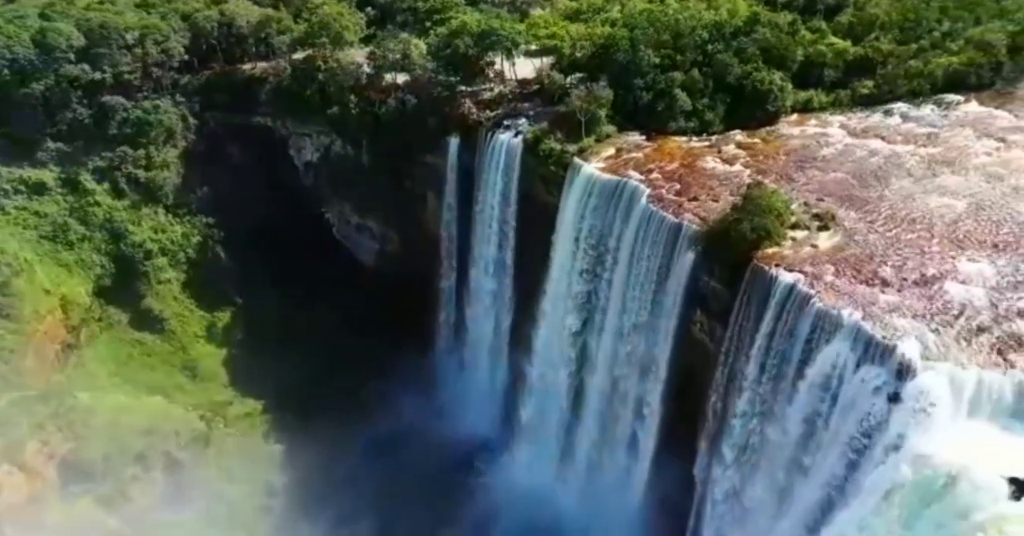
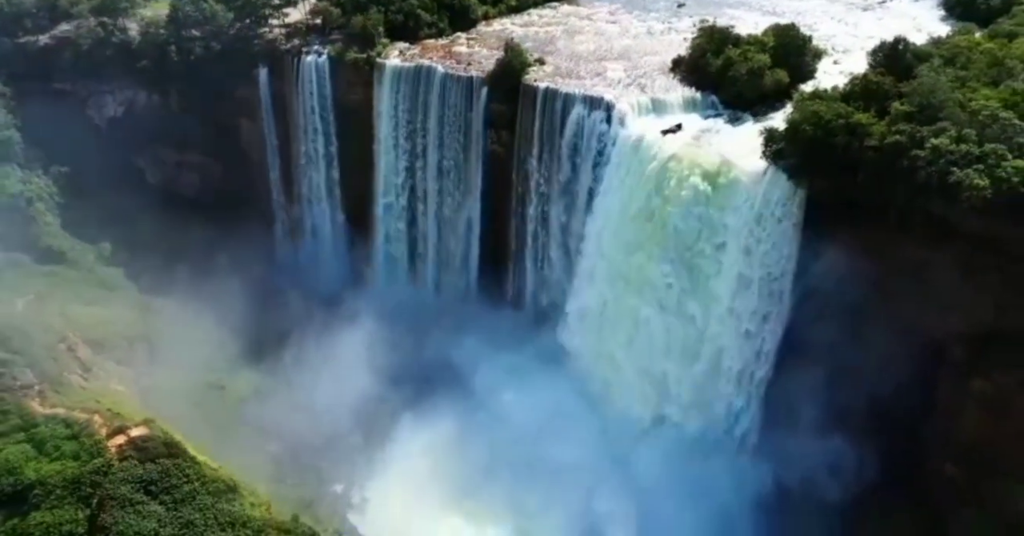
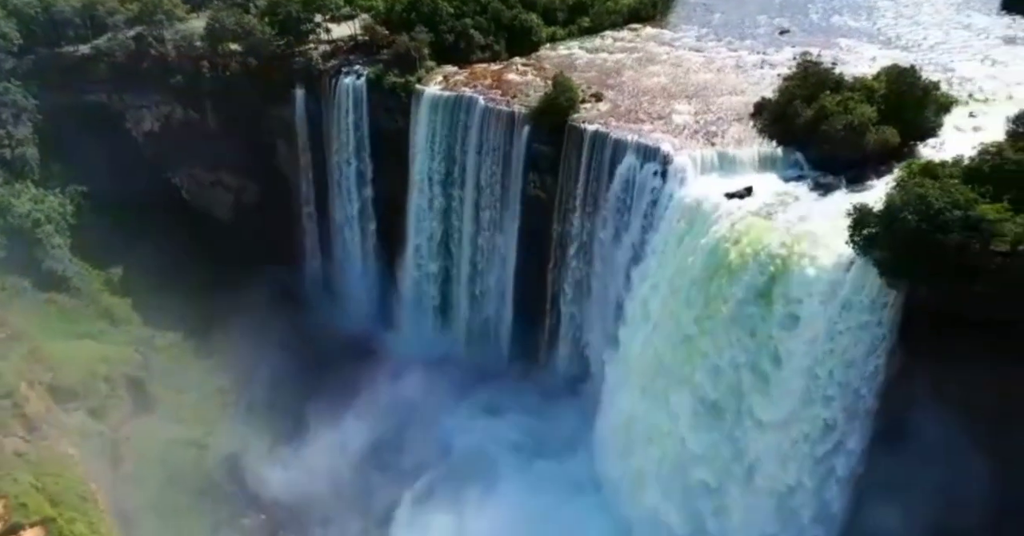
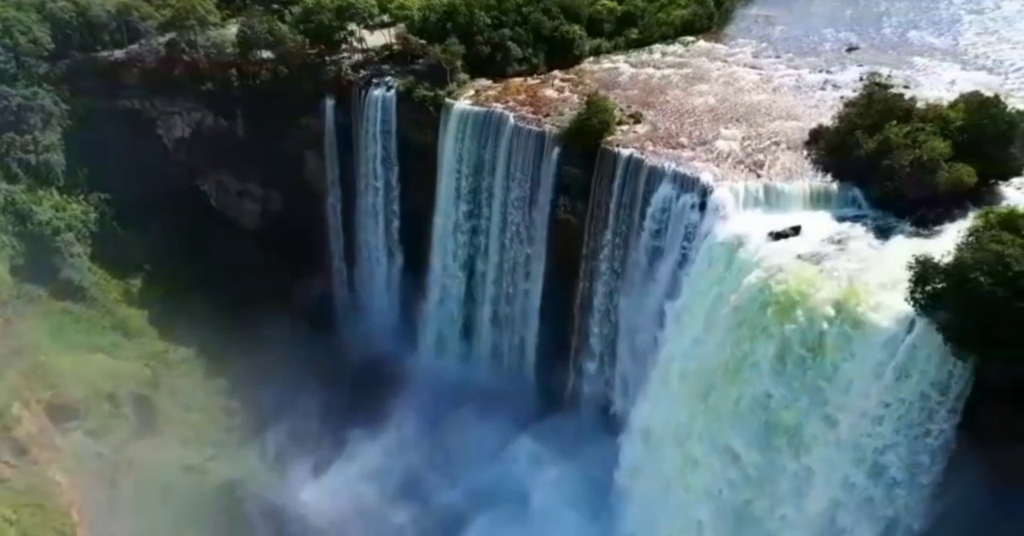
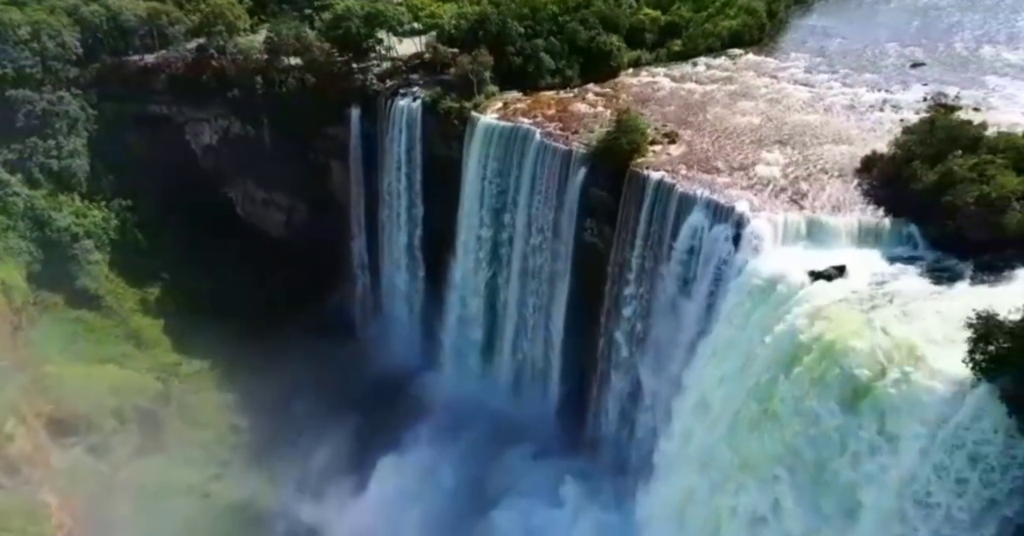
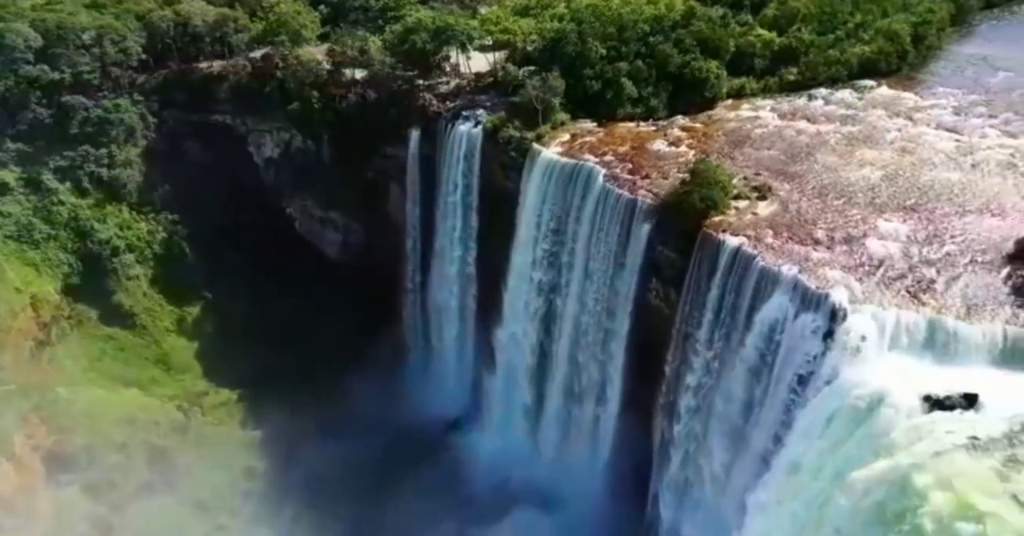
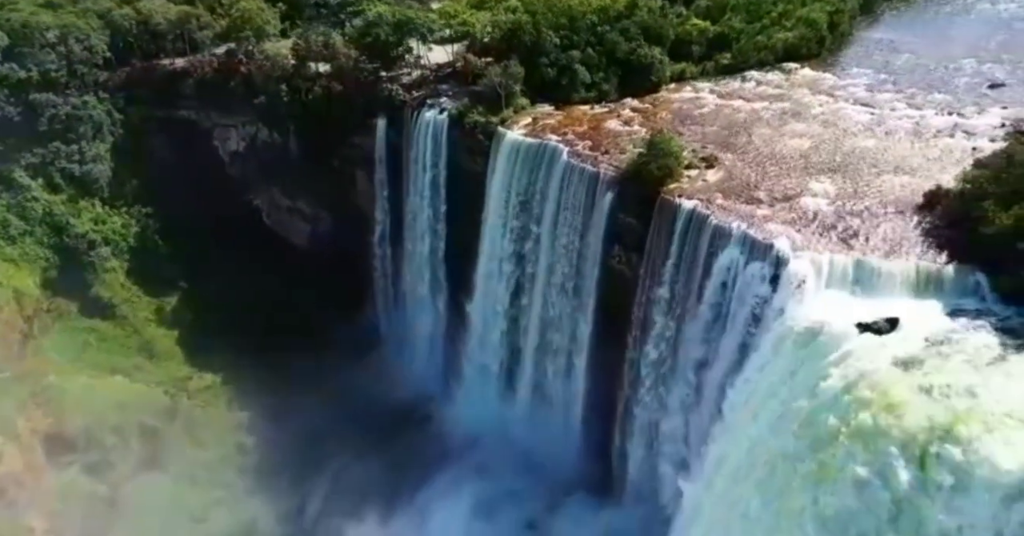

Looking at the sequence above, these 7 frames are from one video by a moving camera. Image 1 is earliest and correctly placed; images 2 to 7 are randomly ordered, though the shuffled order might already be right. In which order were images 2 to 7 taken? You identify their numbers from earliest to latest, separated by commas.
6, 7, 5, 4, 3, 2
